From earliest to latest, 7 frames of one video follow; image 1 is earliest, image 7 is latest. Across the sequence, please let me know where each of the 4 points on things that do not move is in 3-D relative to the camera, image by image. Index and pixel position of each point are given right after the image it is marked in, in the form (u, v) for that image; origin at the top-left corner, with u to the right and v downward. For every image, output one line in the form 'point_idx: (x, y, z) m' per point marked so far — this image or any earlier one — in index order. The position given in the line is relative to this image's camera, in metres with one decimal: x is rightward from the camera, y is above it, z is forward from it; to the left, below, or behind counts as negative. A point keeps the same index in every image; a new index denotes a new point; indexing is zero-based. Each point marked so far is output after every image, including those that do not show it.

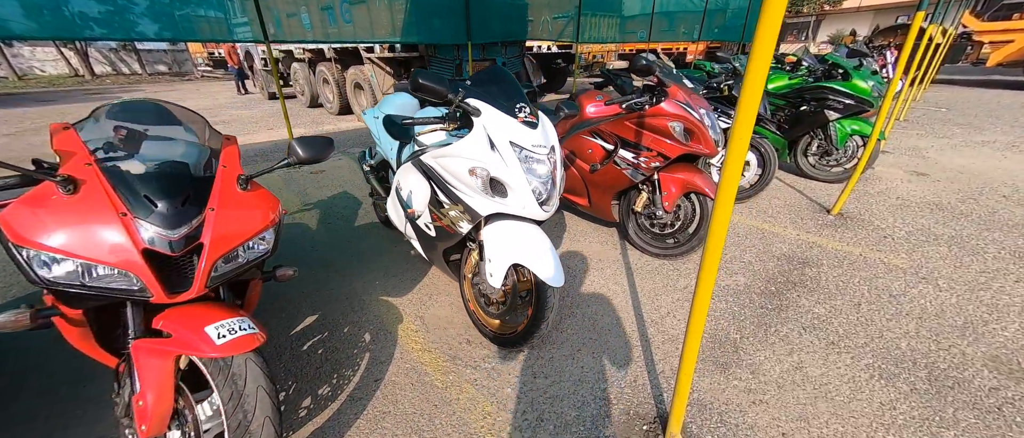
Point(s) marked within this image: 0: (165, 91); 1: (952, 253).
0: (-15.9, +5.9, +16.2) m
1: (+3.1, -0.3, +2.5) m
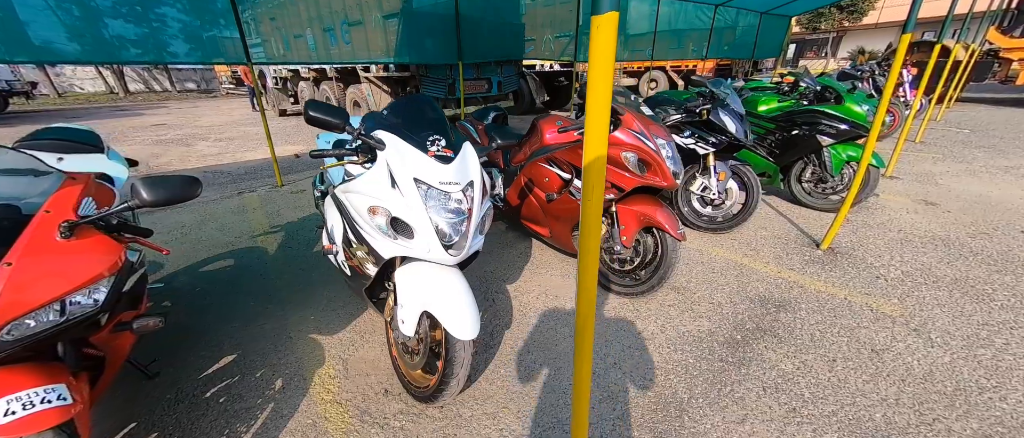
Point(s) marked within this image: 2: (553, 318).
0: (-15.5, +5.4, +16.9) m
1: (+2.8, -0.5, +2.2) m
2: (+0.3, -0.6, +2.2) m
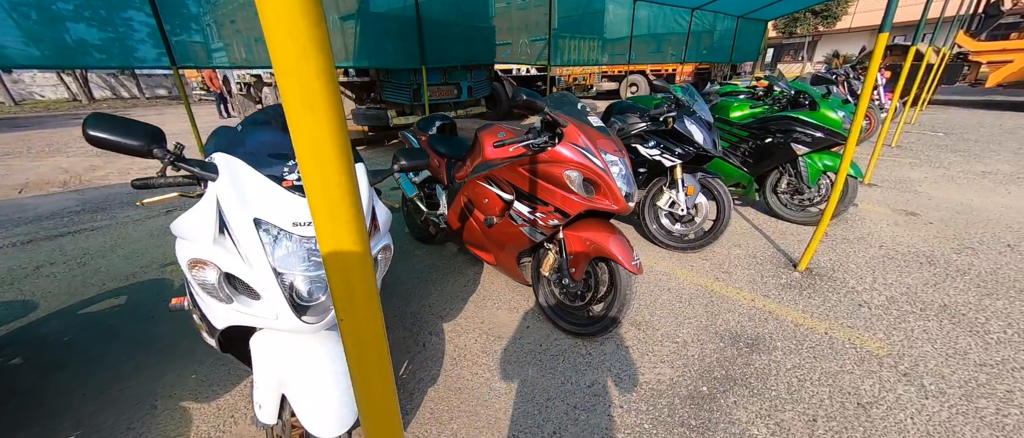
0: (-16.5, +4.8, +16.1) m
1: (+2.4, -0.6, +2.0) m
2: (-0.1, -0.8, +1.8) m
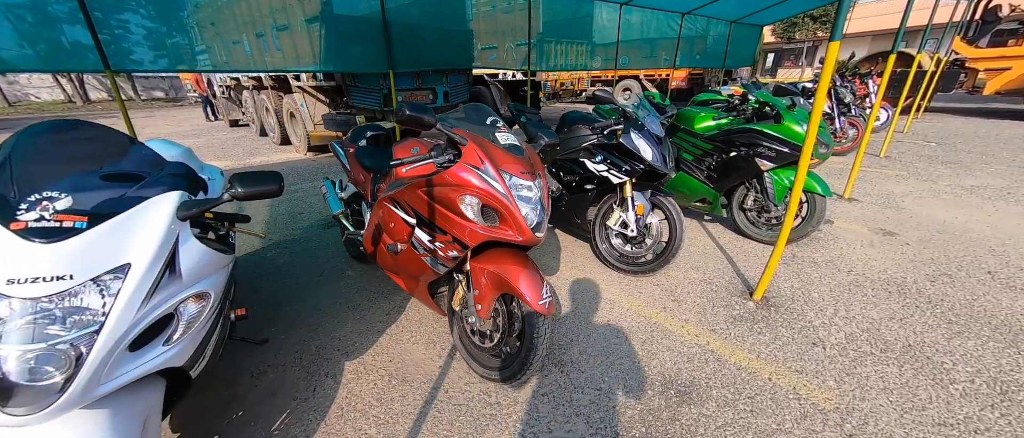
0: (-16.9, +4.7, +16.0) m
1: (+1.9, -0.8, +1.7) m
2: (-0.6, -0.9, +1.6) m
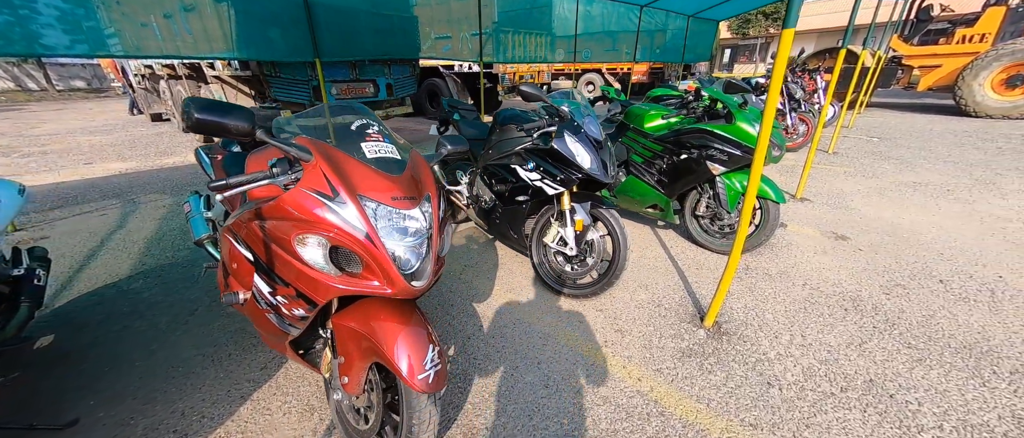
0: (-18.5, +4.4, +14.1) m
1: (+1.5, -0.9, +1.5) m
2: (-1.0, -1.1, +1.2) m
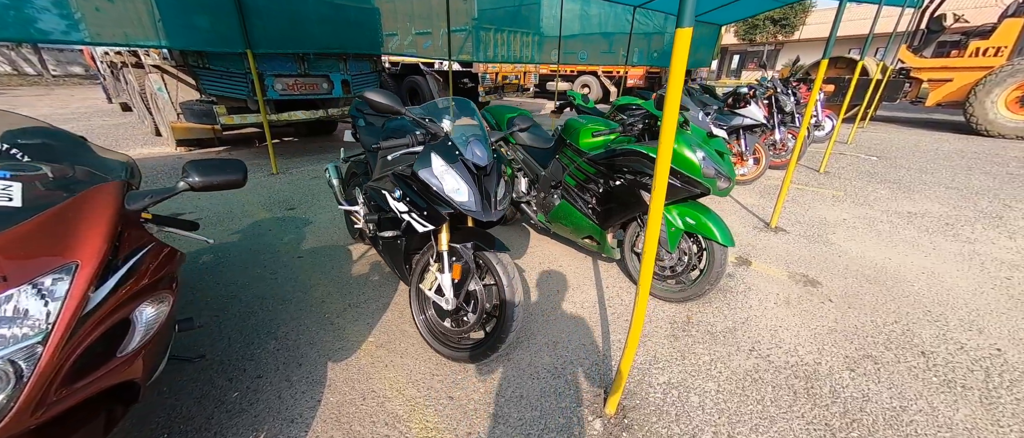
0: (-18.9, +4.9, +13.8) m
1: (+0.7, -1.2, +1.0) m
2: (-1.8, -1.3, +0.7) m
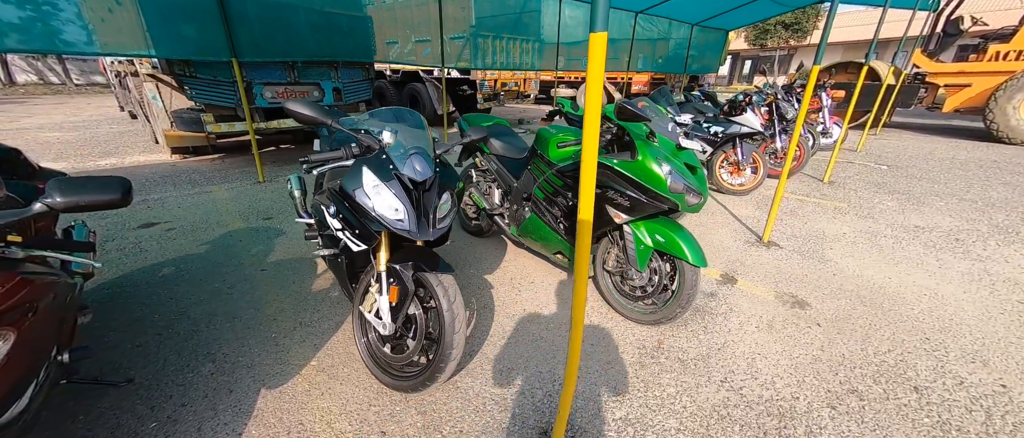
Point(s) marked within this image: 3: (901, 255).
0: (-18.8, +4.7, +14.3) m
1: (+0.4, -1.2, +0.8) m
2: (-2.1, -1.3, +0.6) m
3: (+3.5, -0.3, +3.1) m
